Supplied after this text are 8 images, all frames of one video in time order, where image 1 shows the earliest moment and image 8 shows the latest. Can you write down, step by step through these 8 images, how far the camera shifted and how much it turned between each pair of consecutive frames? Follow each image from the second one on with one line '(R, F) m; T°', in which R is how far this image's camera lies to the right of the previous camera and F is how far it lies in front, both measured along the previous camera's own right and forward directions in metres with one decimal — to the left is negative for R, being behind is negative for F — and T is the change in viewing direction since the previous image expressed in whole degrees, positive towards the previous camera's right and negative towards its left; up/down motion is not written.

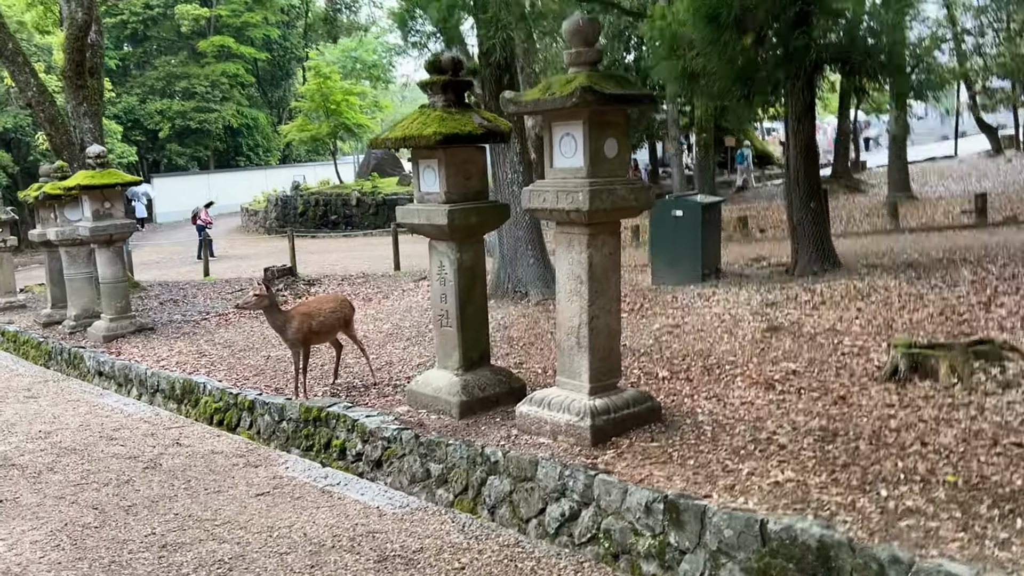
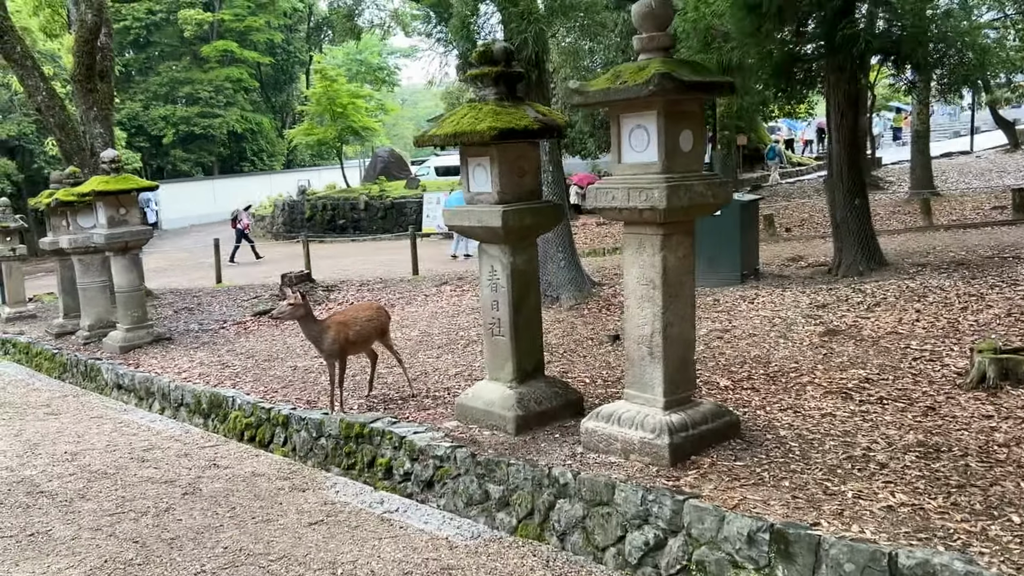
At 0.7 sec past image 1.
(-0.3, +0.4) m; 0°
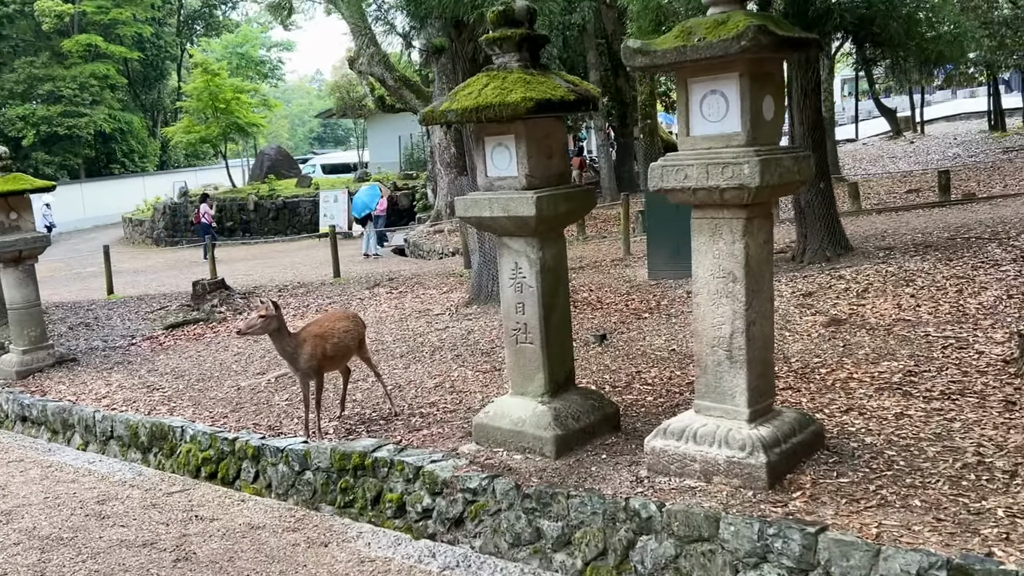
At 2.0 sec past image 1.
(-0.7, +0.8) m; +7°
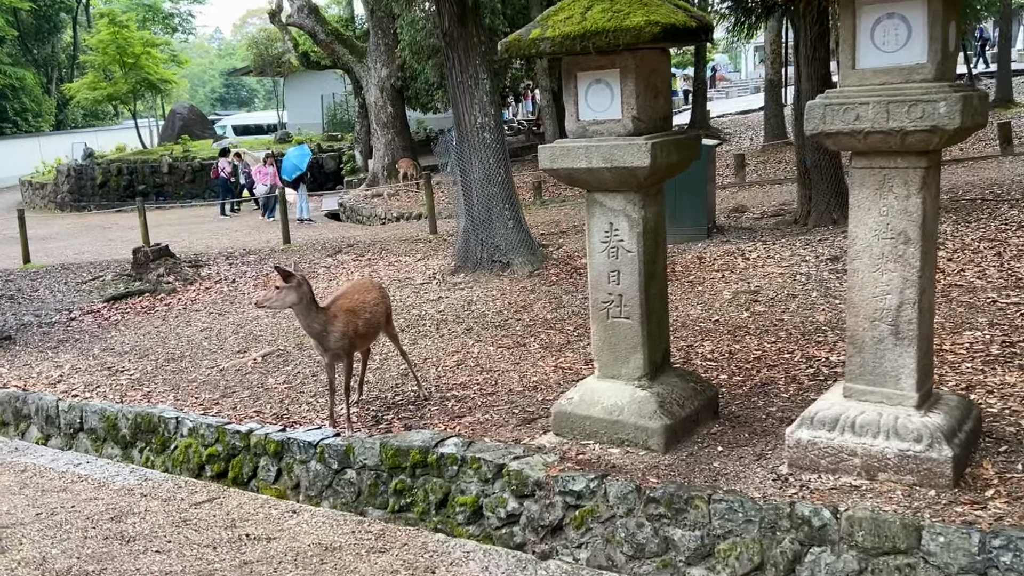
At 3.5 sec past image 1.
(-0.8, +0.8) m; +6°
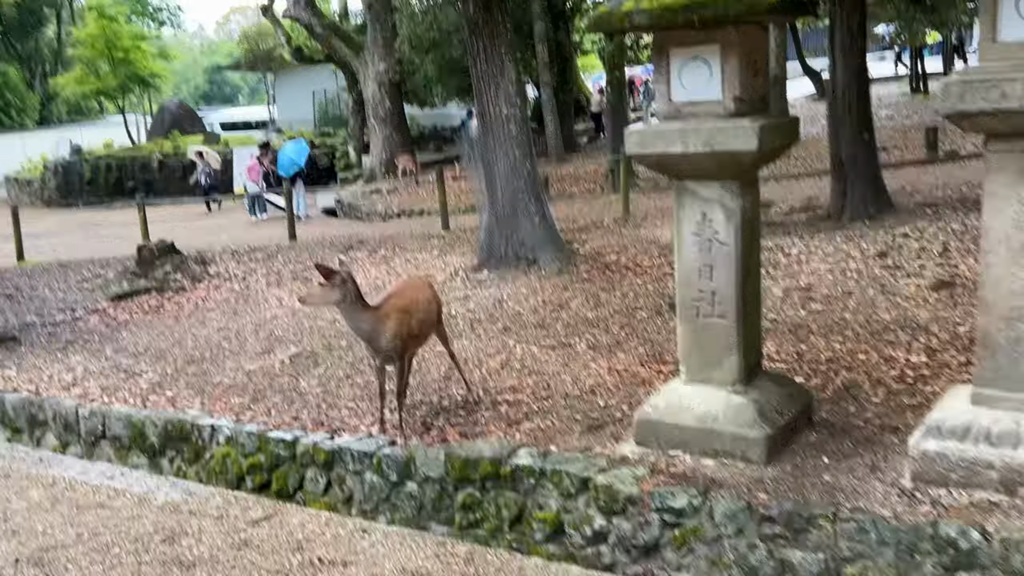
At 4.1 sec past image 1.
(-0.4, +0.3) m; +1°
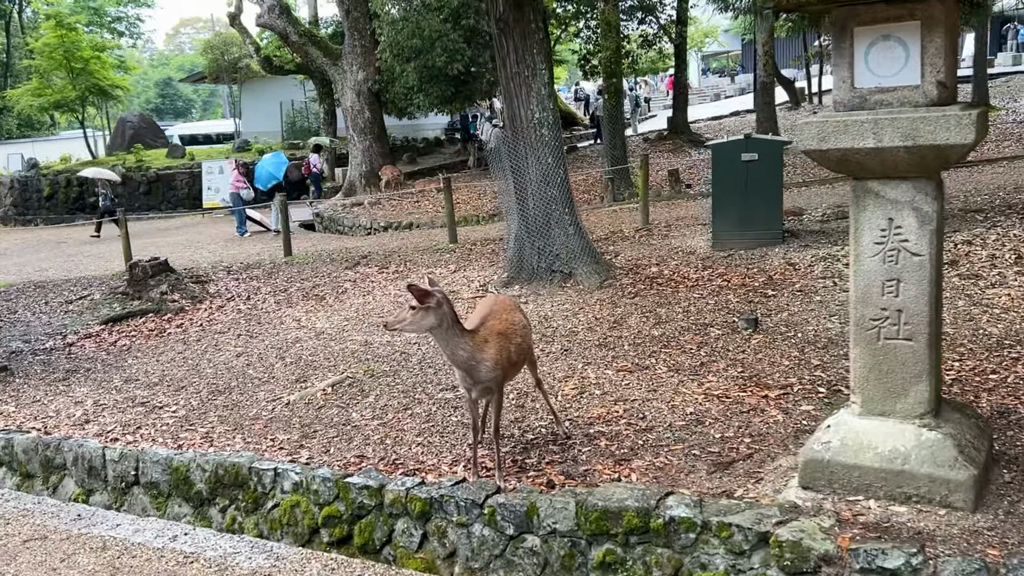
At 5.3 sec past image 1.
(-0.7, +0.6) m; +3°
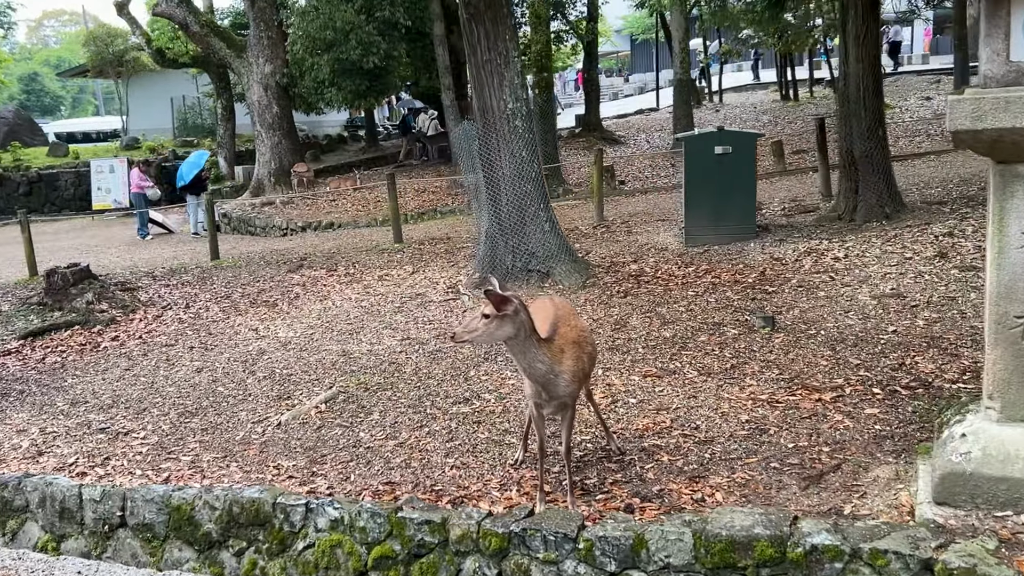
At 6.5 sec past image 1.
(-0.7, +0.5) m; +7°
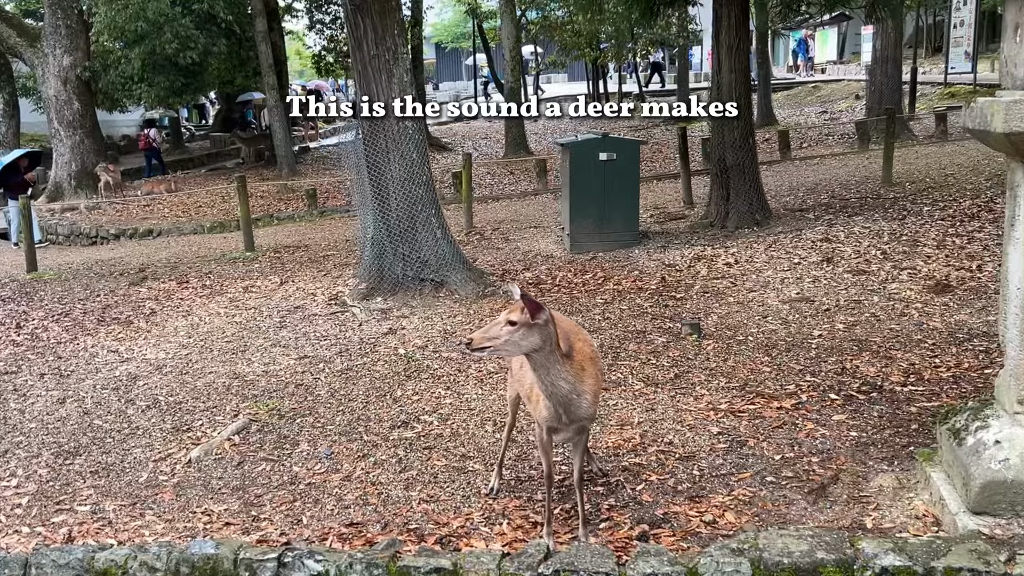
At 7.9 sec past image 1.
(-0.7, +0.4) m; +12°
